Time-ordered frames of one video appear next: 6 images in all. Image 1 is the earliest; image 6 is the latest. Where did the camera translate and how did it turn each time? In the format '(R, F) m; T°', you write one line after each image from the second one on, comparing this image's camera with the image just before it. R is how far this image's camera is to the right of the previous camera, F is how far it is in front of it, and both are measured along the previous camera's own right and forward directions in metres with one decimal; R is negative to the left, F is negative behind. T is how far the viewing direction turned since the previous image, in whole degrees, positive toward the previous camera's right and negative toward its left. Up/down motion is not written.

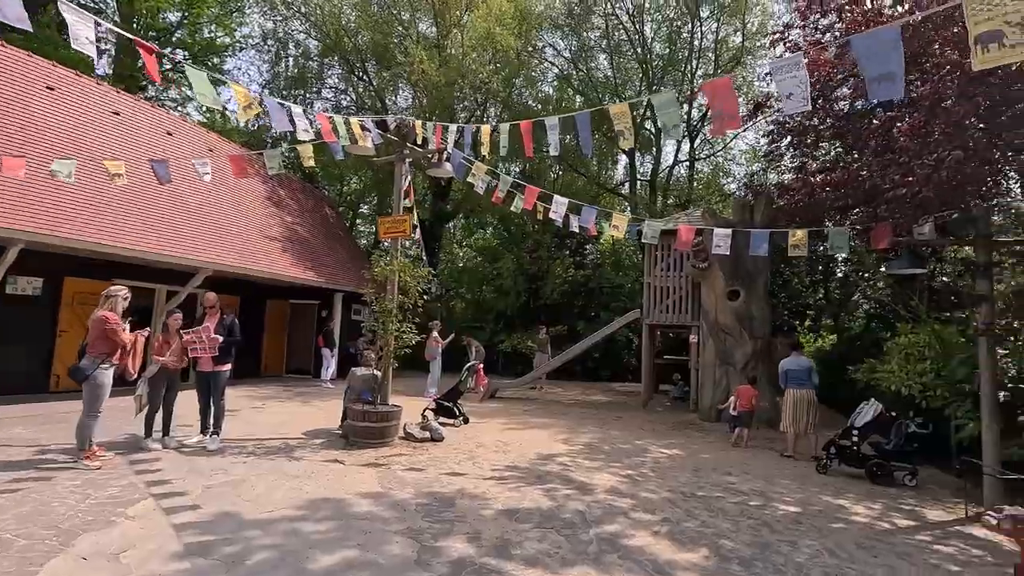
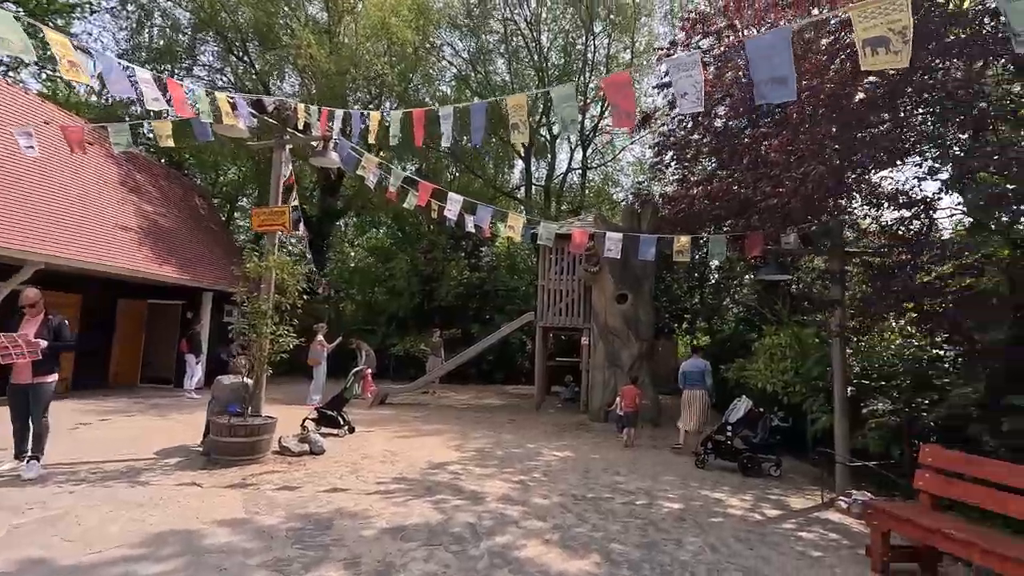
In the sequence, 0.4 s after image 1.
(+0.1, +0.3) m; +11°
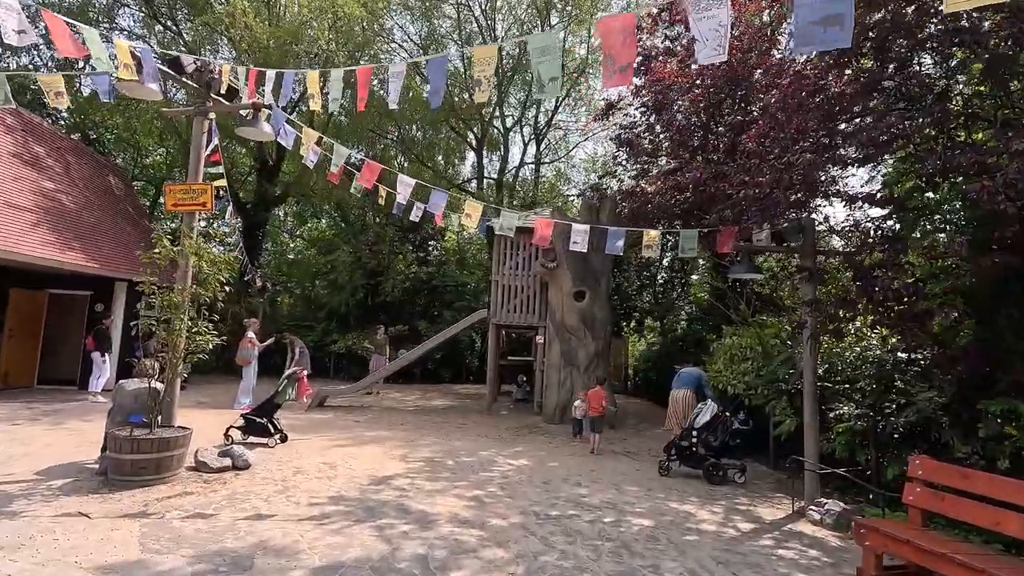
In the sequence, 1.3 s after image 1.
(-0.1, +0.7) m; +6°
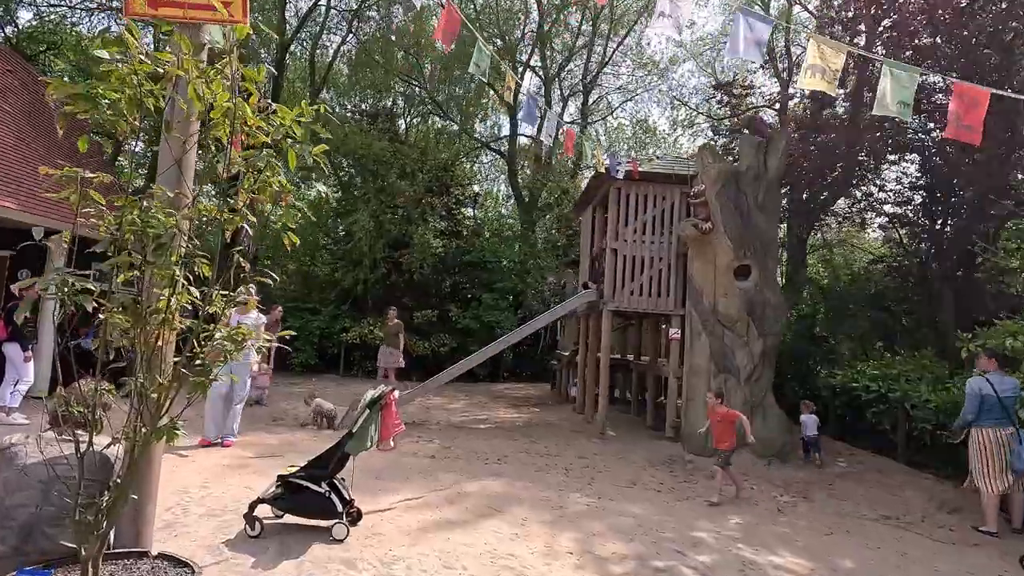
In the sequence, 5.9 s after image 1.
(-2.7, +4.1) m; +3°
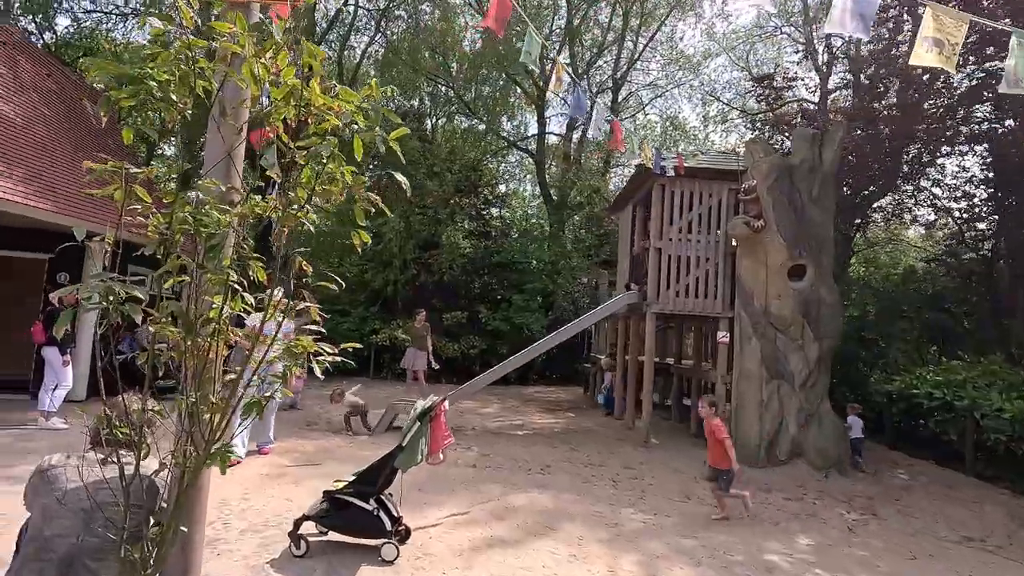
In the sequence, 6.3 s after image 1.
(-0.3, +0.3) m; -2°
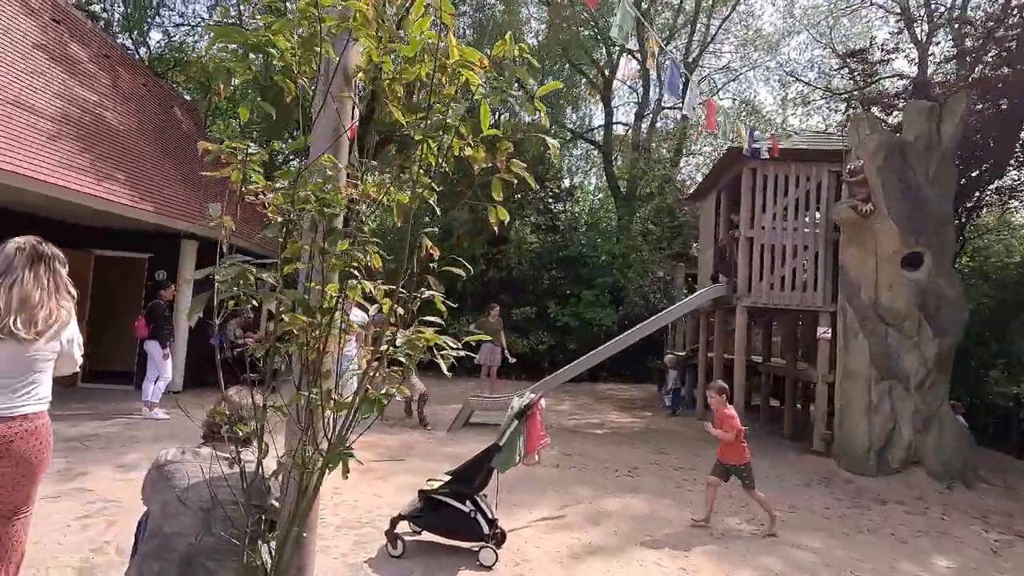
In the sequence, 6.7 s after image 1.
(-0.3, +0.3) m; -6°
